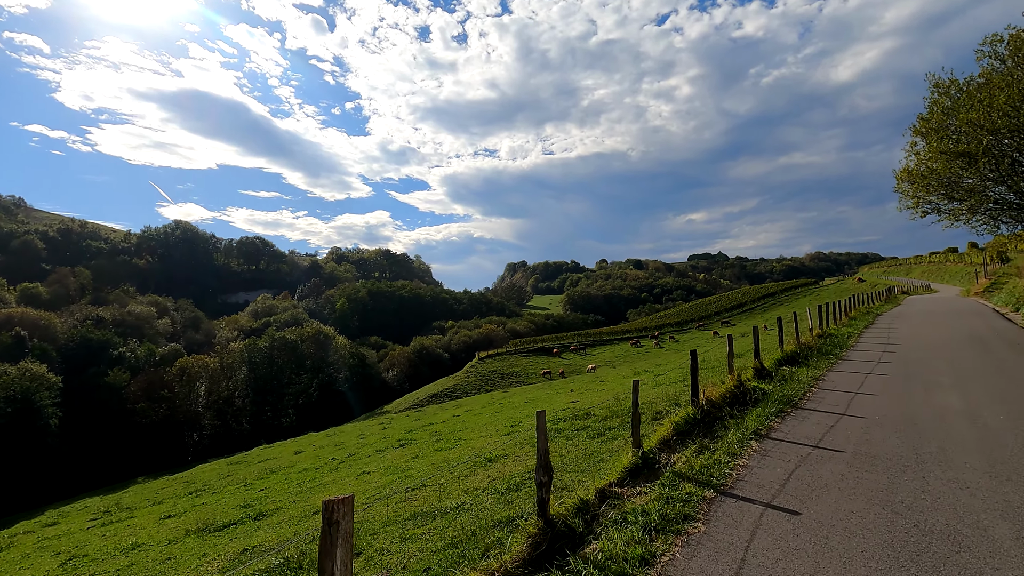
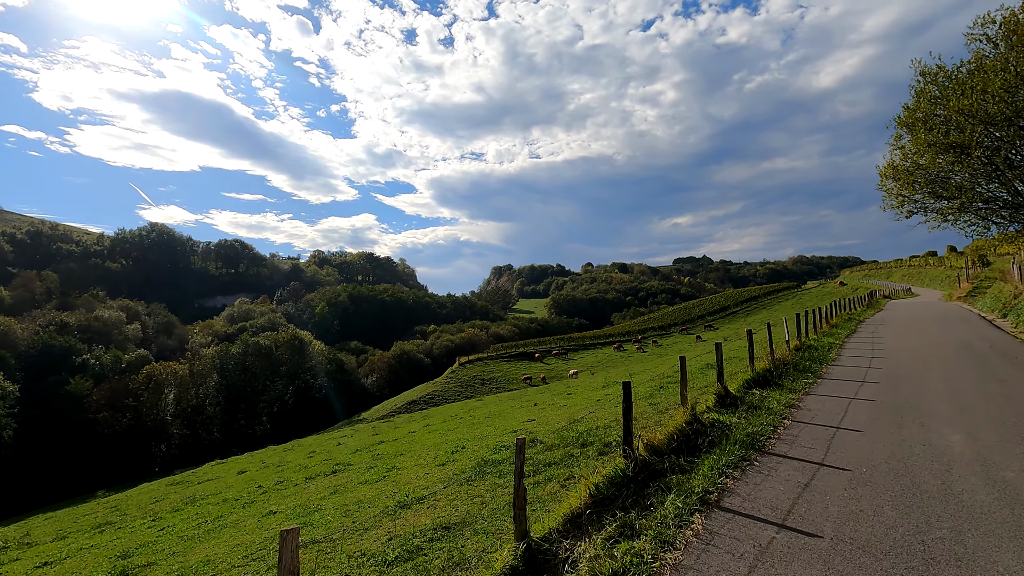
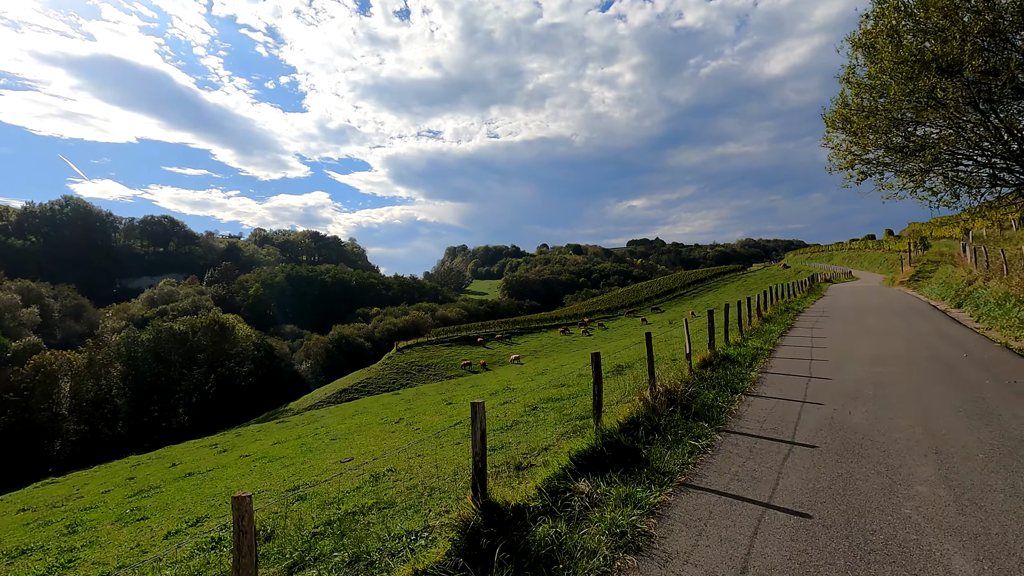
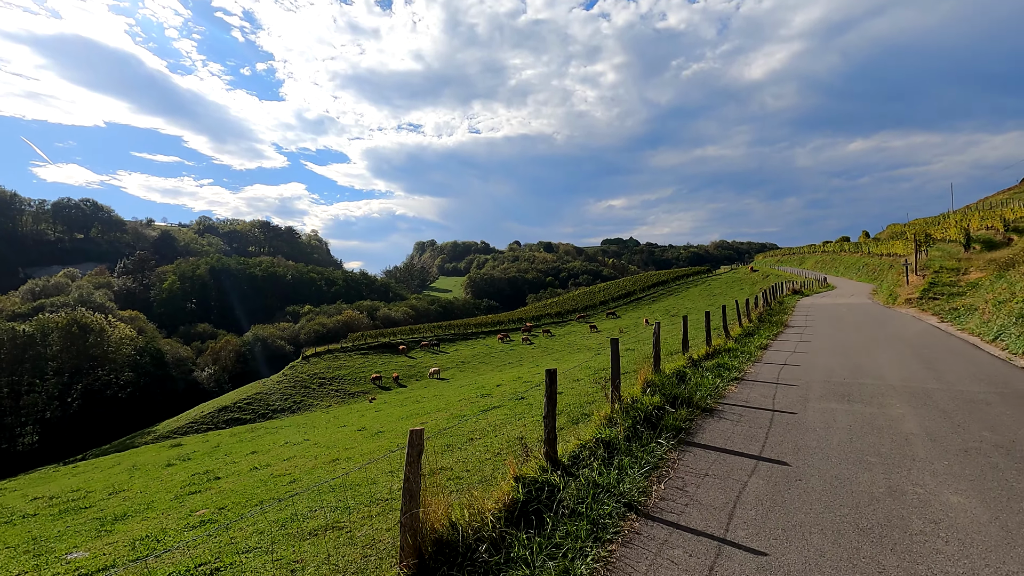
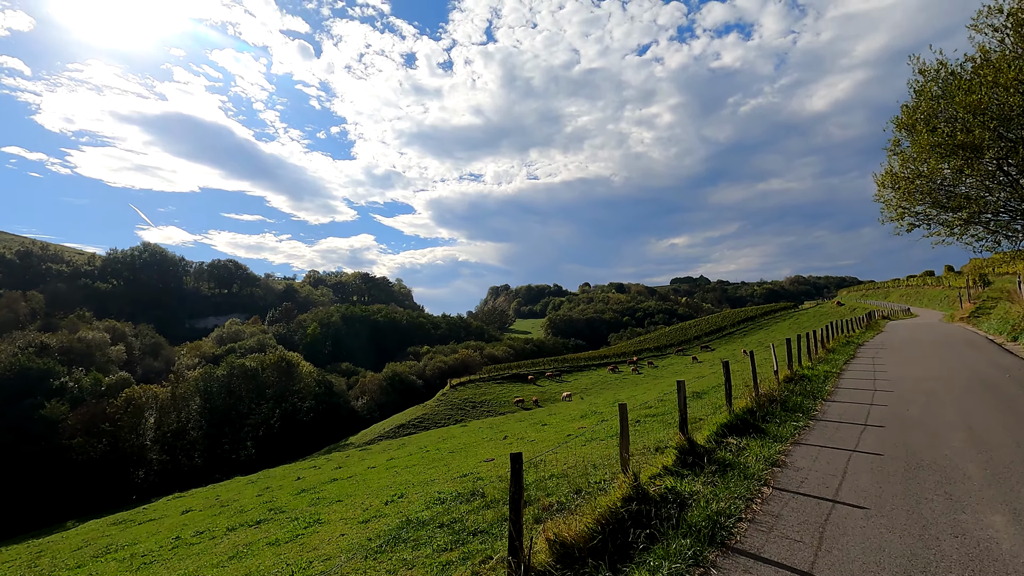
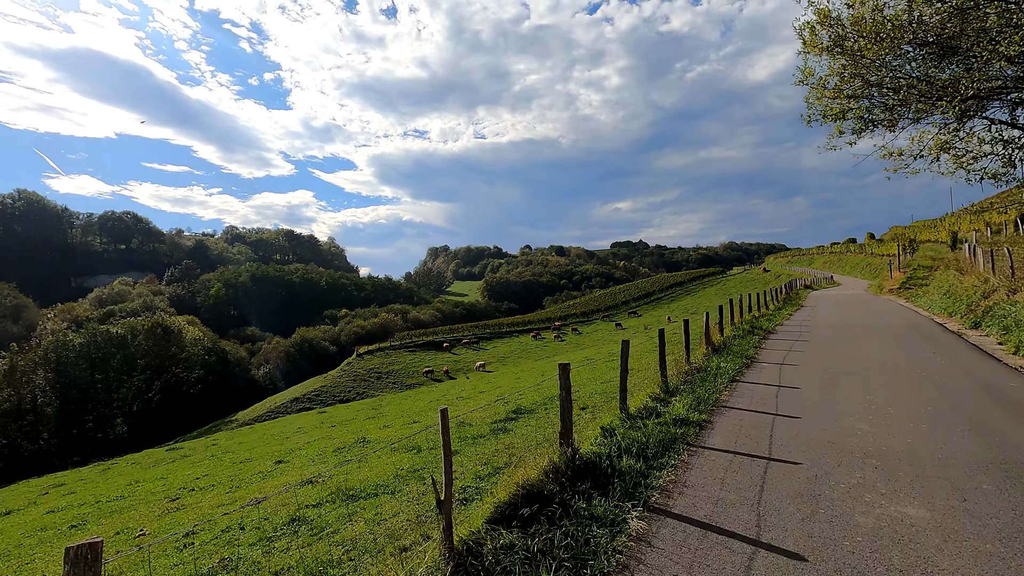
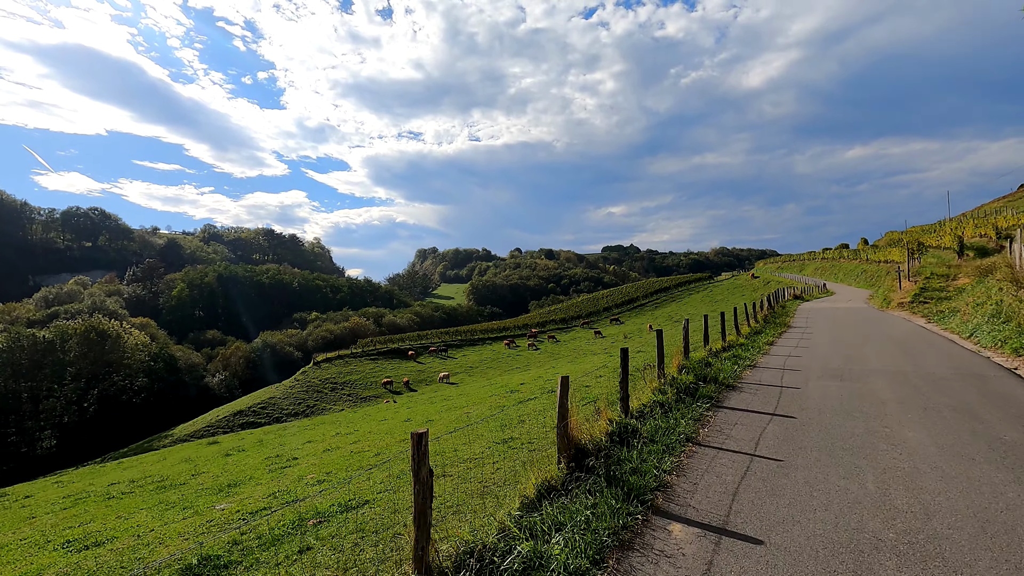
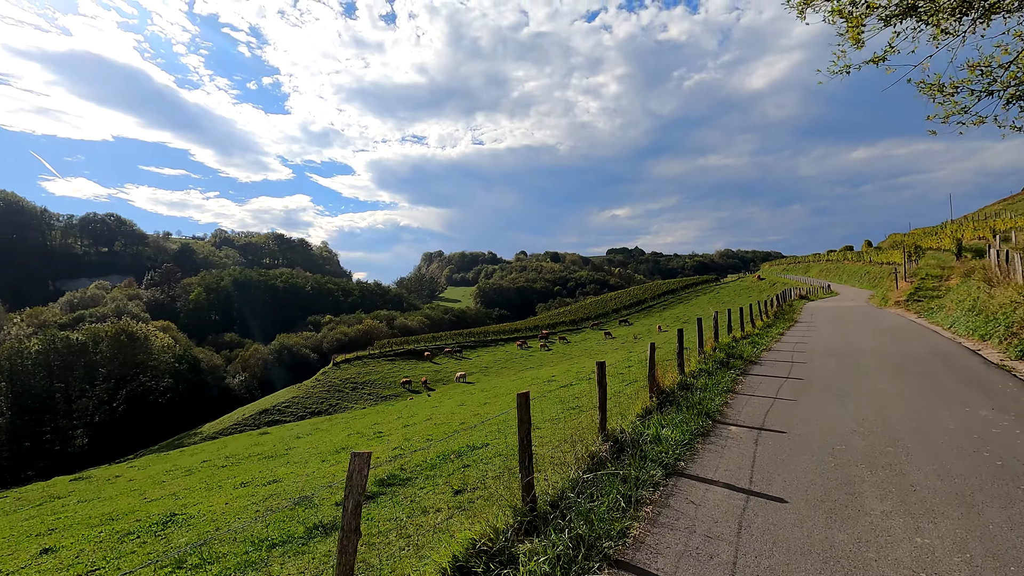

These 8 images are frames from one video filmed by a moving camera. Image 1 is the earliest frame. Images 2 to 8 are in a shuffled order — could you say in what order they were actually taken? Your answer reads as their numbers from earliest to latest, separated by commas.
2, 5, 3, 6, 8, 7, 4
